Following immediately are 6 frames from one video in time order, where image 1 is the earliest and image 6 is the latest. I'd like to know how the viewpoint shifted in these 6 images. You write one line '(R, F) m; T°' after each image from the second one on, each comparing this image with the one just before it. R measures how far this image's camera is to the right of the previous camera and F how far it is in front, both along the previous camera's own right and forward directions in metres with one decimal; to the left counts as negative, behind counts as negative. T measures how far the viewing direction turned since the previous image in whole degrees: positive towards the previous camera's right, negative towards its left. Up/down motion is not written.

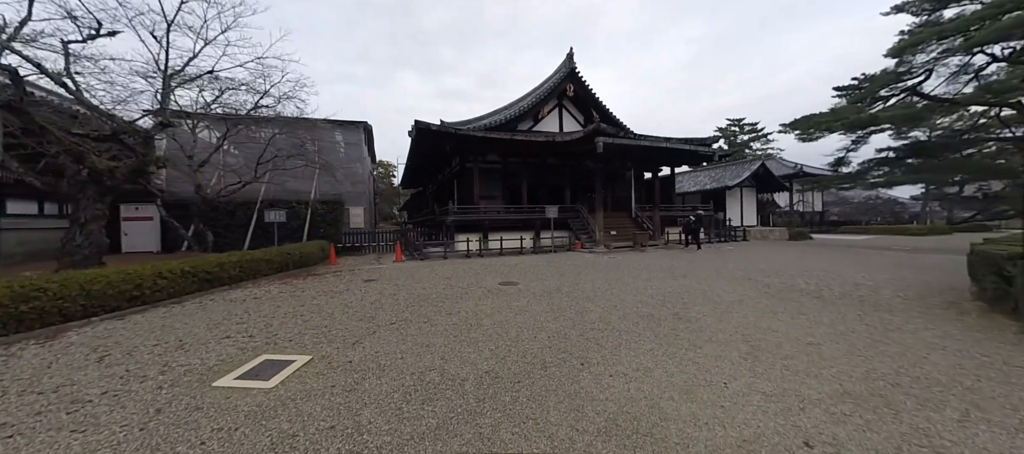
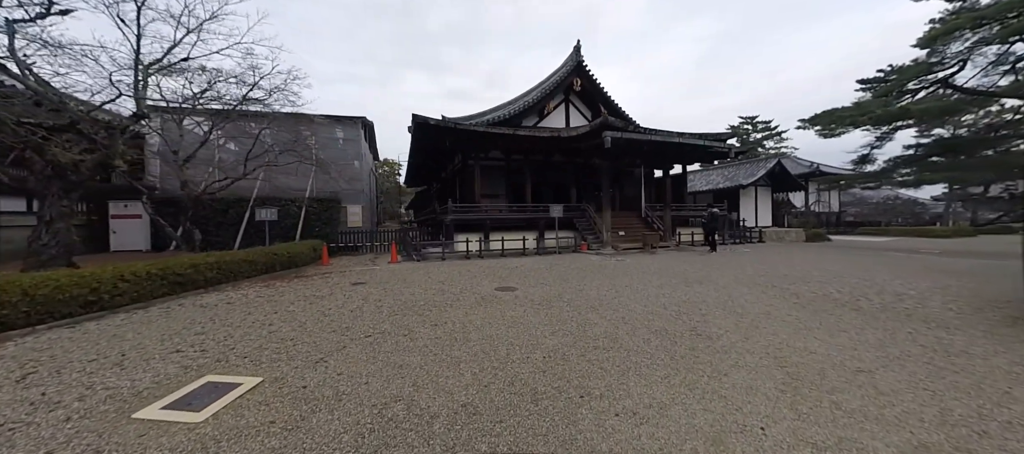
(+0.2, +0.6) m; -1°
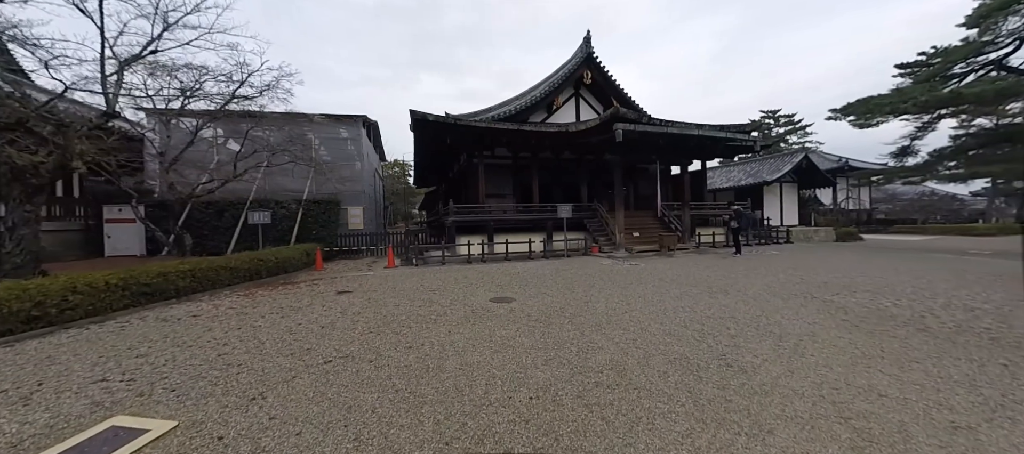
(+0.3, +0.8) m; -2°
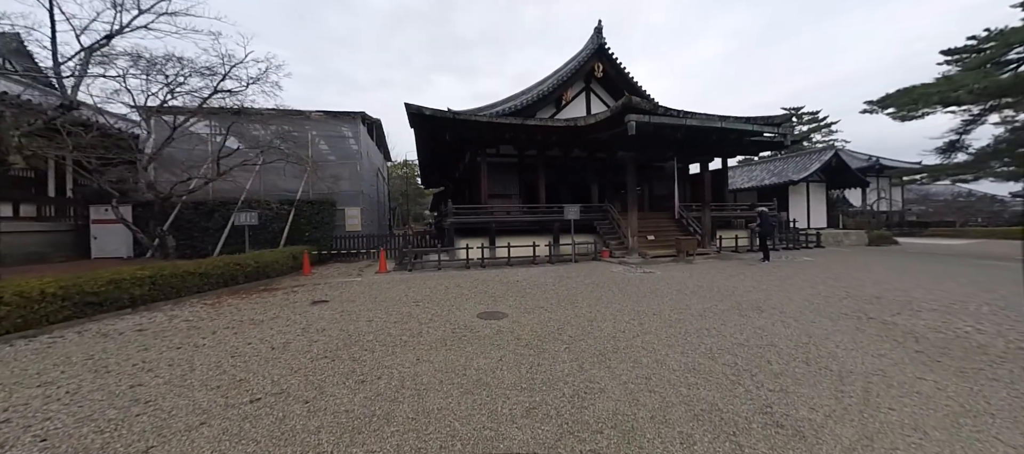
(+0.3, +0.9) m; -2°
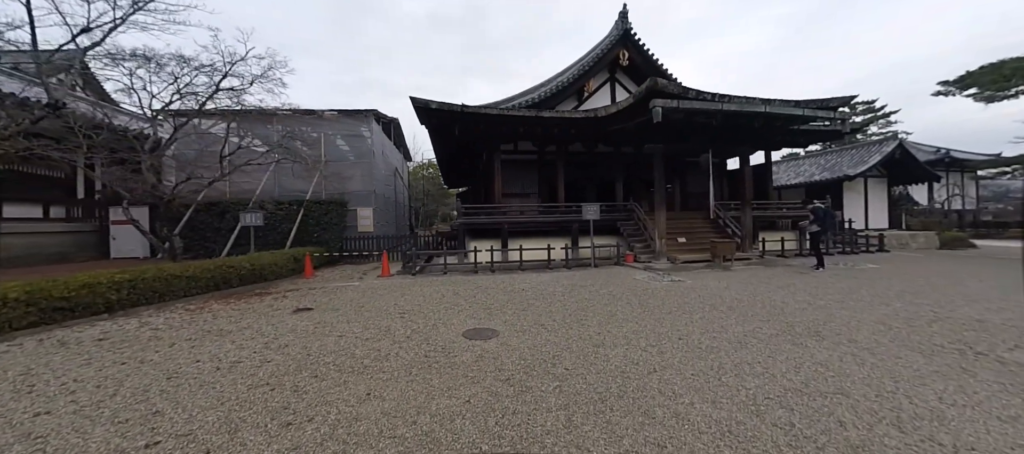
(+0.5, +0.8) m; -5°
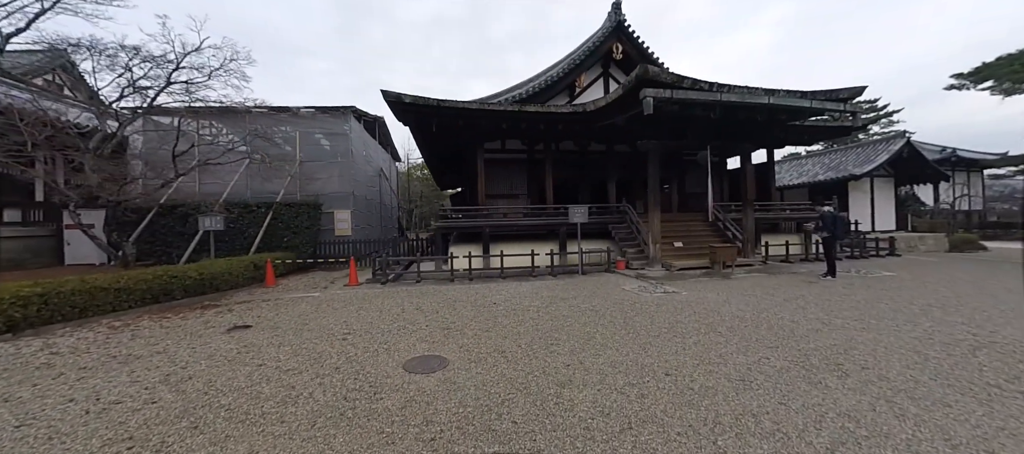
(+0.5, +0.7) m; 0°
